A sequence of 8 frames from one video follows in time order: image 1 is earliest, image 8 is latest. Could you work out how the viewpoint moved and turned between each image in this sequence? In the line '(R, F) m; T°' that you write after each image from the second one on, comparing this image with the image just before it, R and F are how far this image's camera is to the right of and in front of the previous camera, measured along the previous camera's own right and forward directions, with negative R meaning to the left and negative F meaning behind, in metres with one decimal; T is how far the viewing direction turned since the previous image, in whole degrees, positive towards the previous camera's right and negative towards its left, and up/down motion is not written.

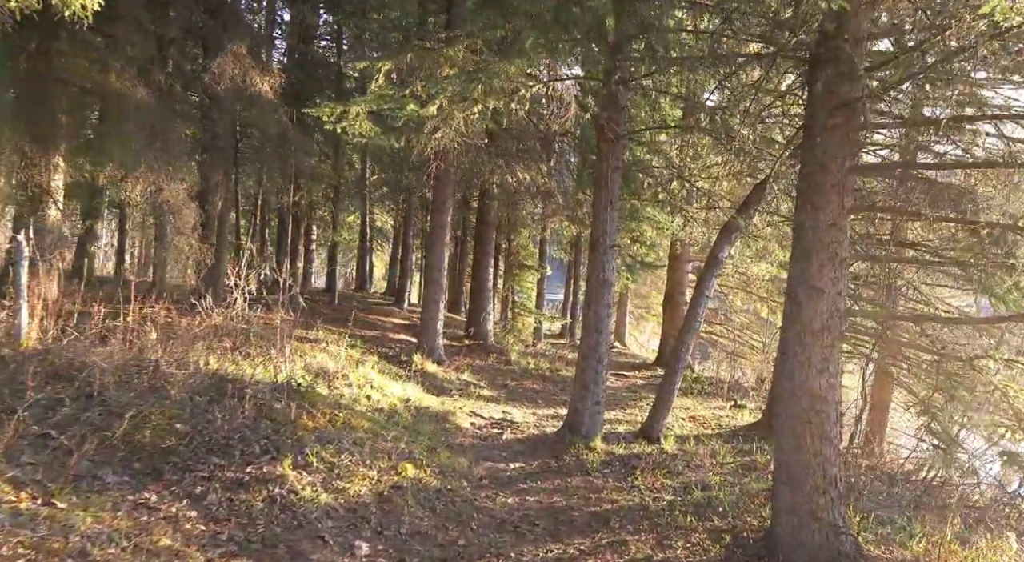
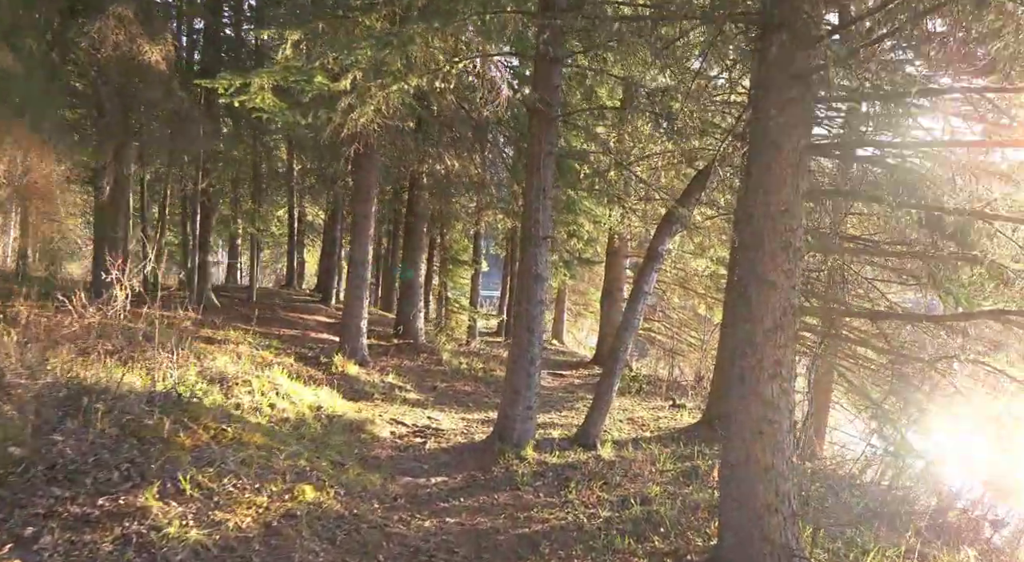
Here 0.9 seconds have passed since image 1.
(+0.2, +0.9) m; +4°
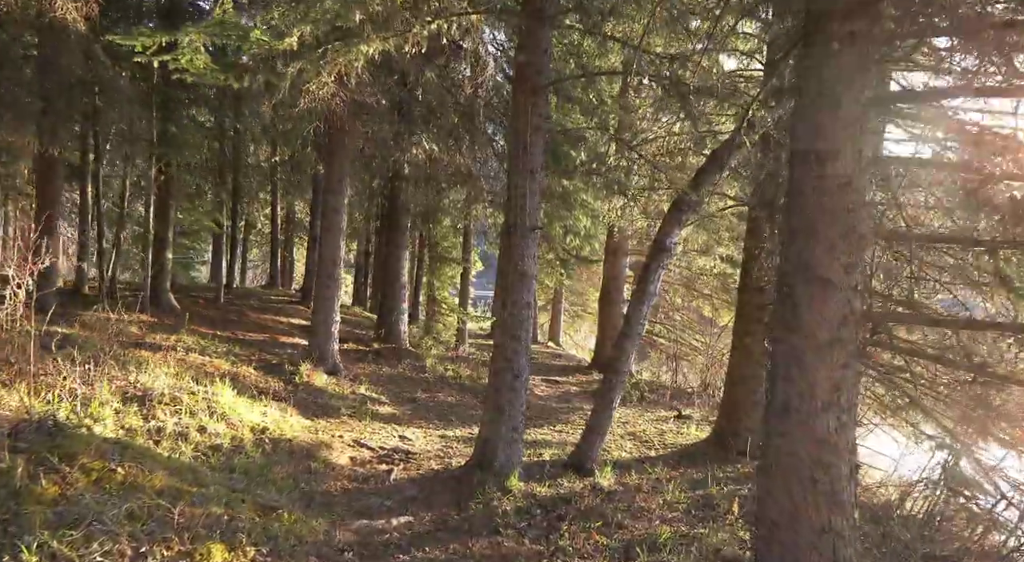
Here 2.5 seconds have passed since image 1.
(+0.2, +1.5) m; 0°
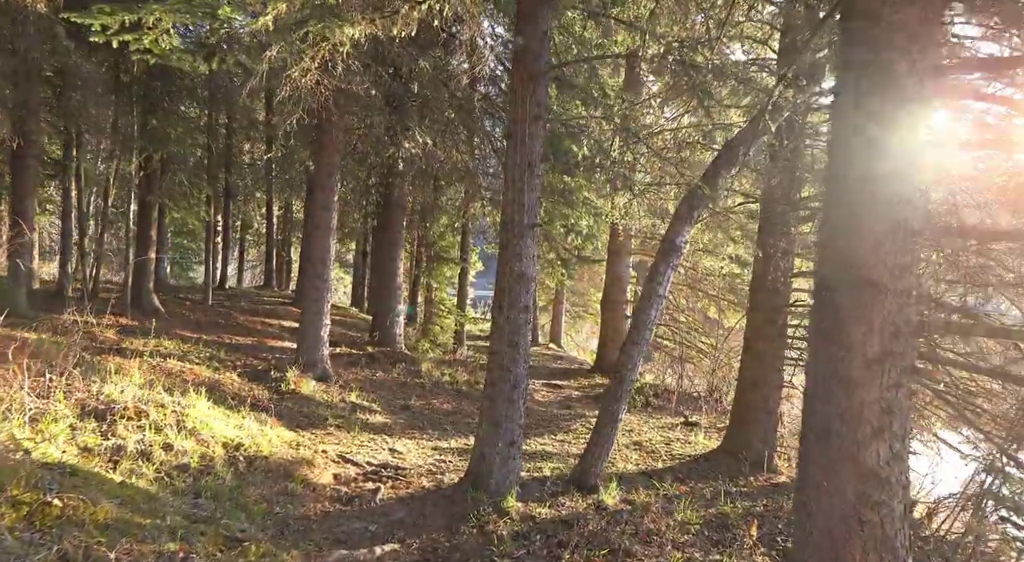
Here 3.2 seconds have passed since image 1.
(0.0, +0.6) m; 0°
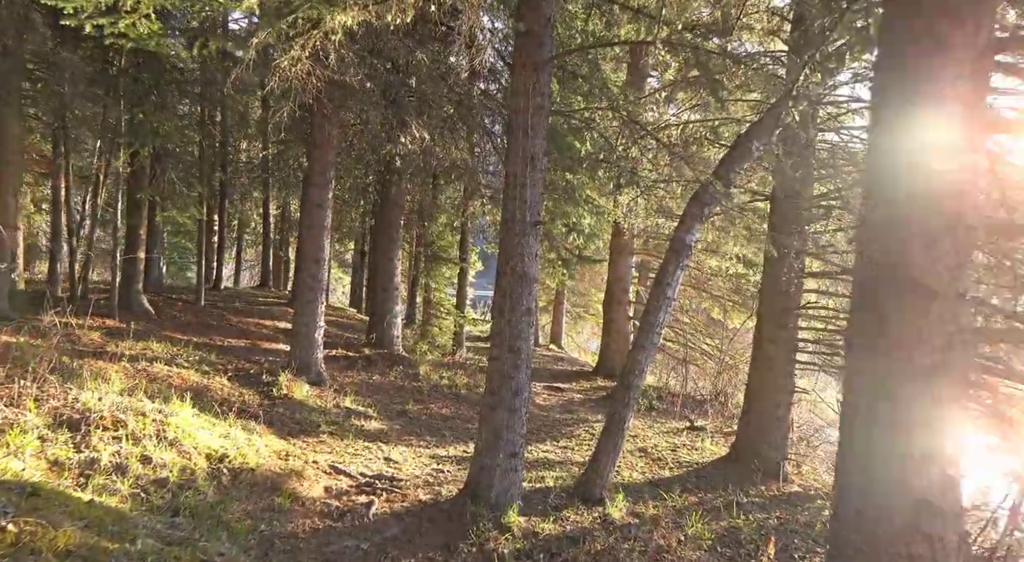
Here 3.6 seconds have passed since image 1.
(0.0, +0.4) m; 0°
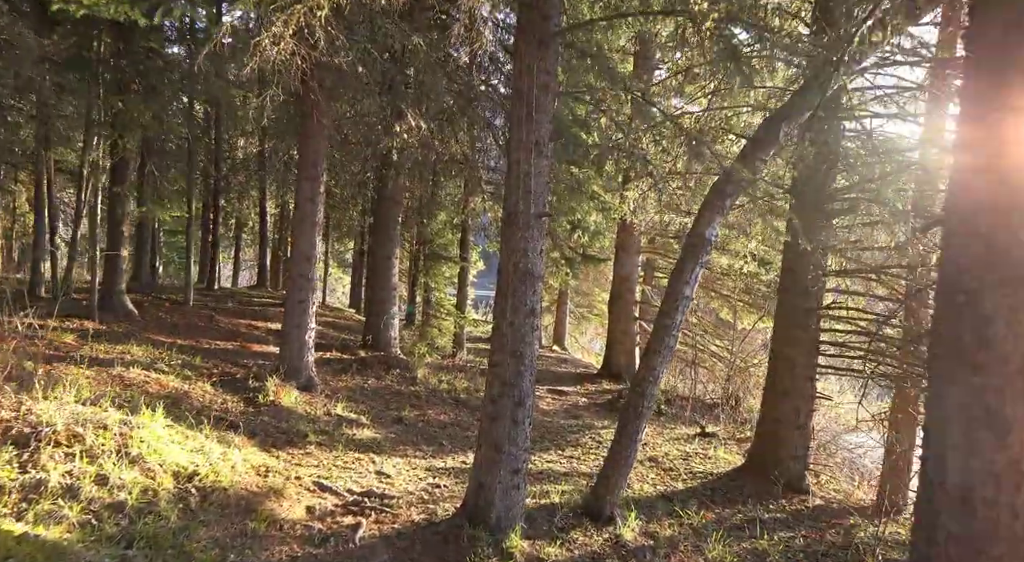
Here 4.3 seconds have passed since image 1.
(0.0, +0.7) m; 0°
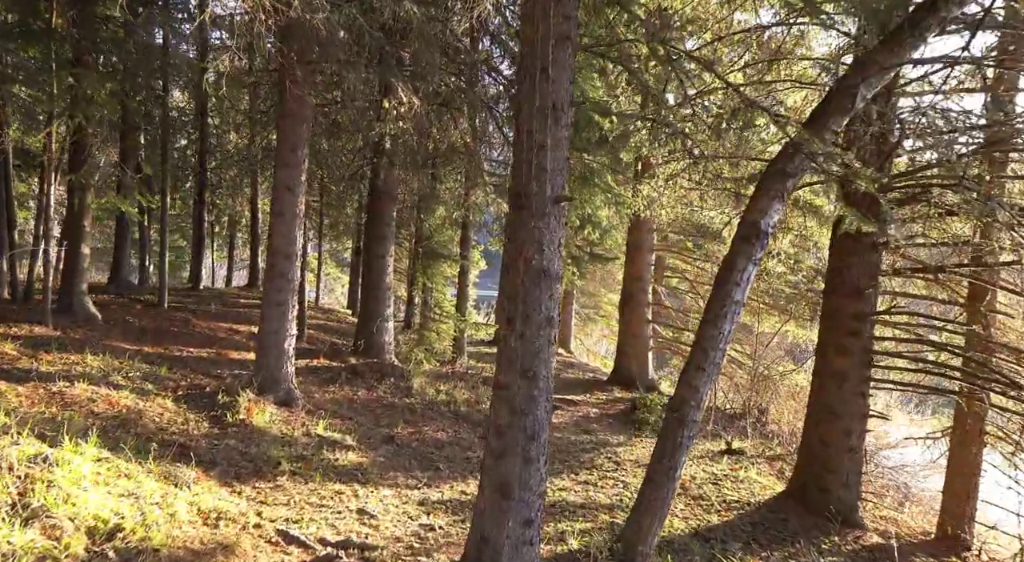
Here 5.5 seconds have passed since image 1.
(-0.1, +1.3) m; 0°
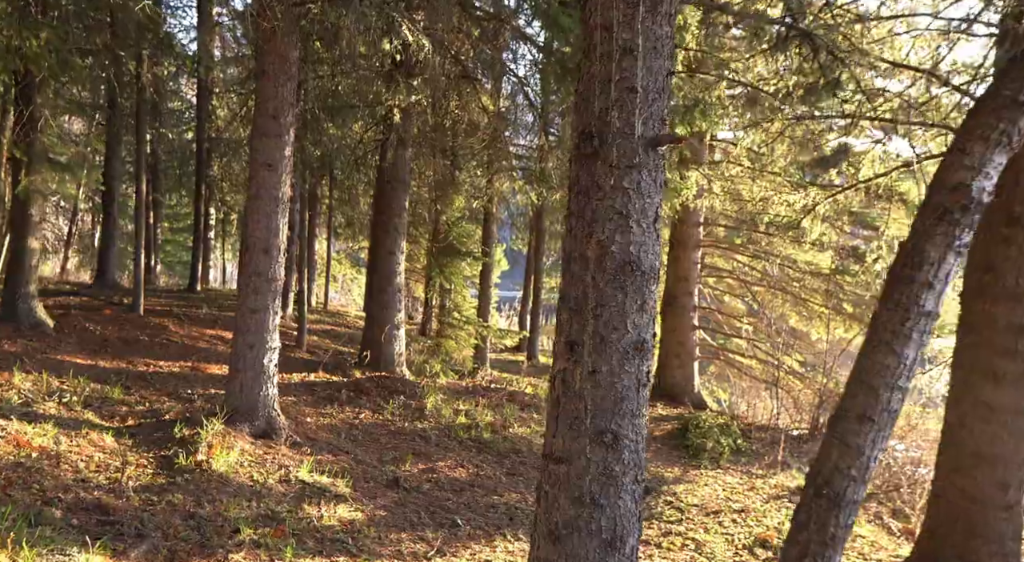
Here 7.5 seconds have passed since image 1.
(-0.2, +2.1) m; -1°
